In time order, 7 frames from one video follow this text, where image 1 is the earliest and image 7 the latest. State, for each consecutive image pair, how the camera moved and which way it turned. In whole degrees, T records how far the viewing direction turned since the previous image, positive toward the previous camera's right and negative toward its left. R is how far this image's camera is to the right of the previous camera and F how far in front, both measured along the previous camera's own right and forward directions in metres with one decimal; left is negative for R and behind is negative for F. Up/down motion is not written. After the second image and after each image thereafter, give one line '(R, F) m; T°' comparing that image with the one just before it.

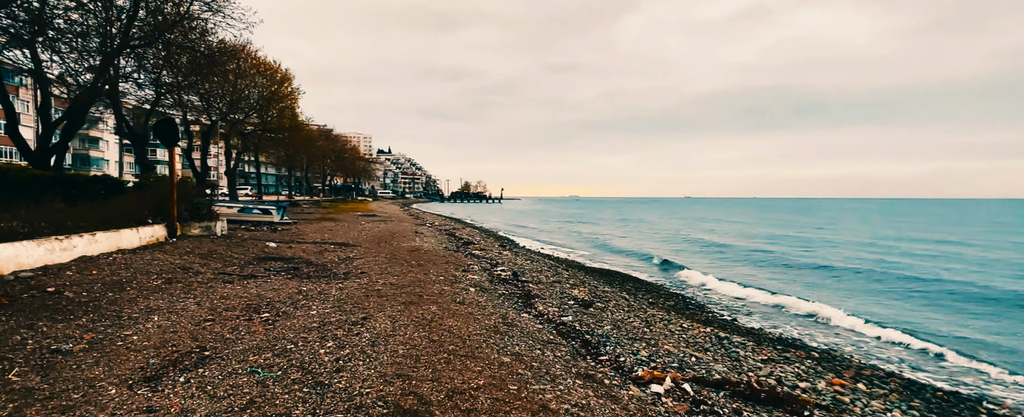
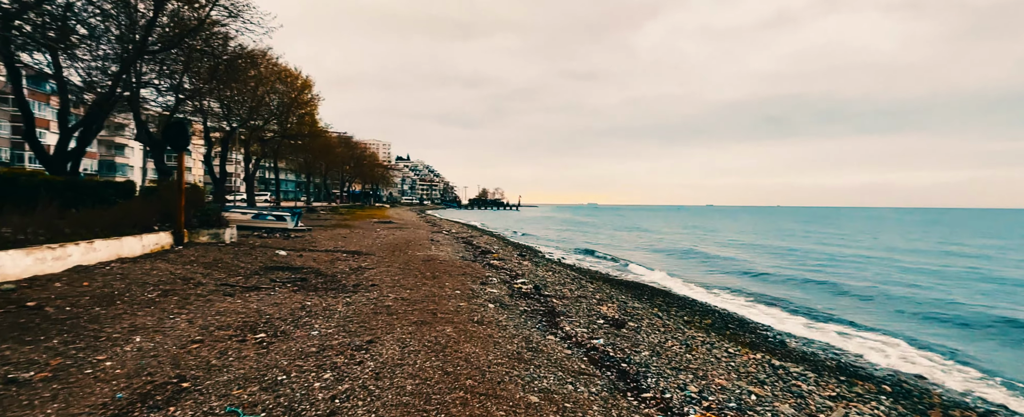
(-0.2, +1.1) m; -2°
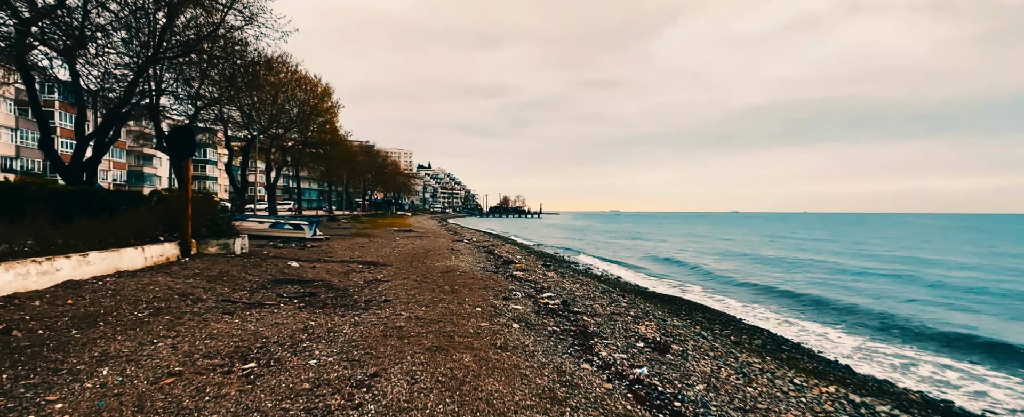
(-0.1, +1.2) m; -3°
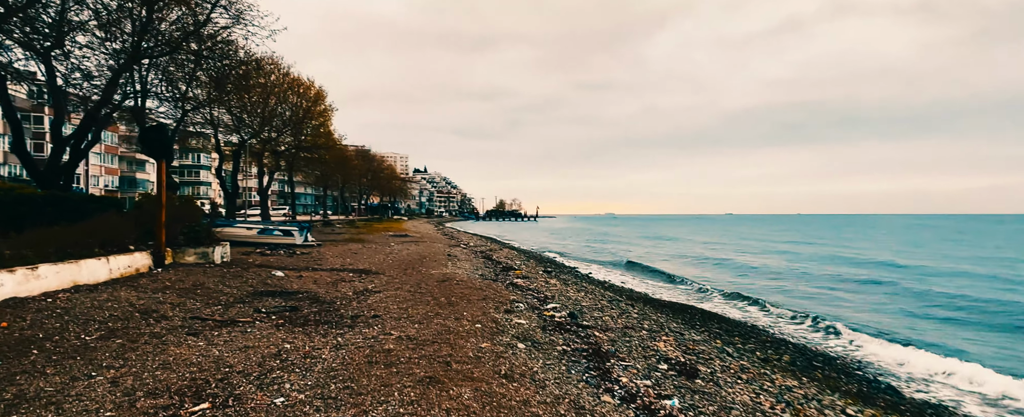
(-0.1, +1.2) m; 0°
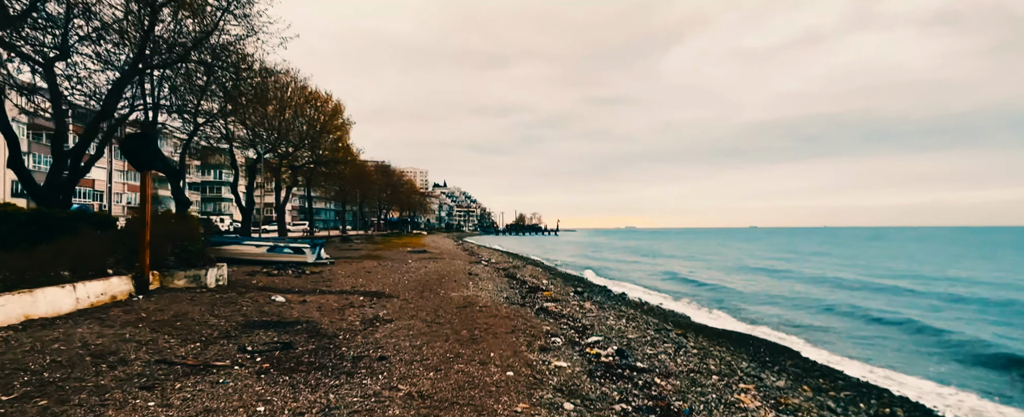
(-0.4, +2.0) m; -2°
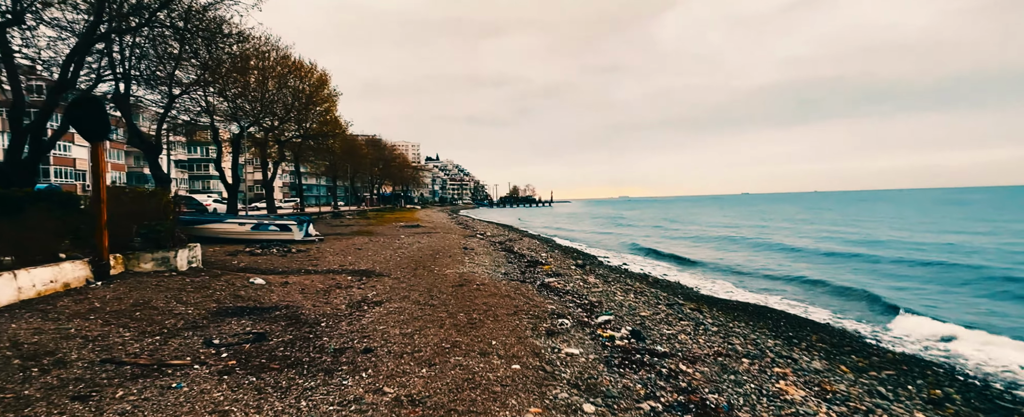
(-0.1, +1.2) m; +1°
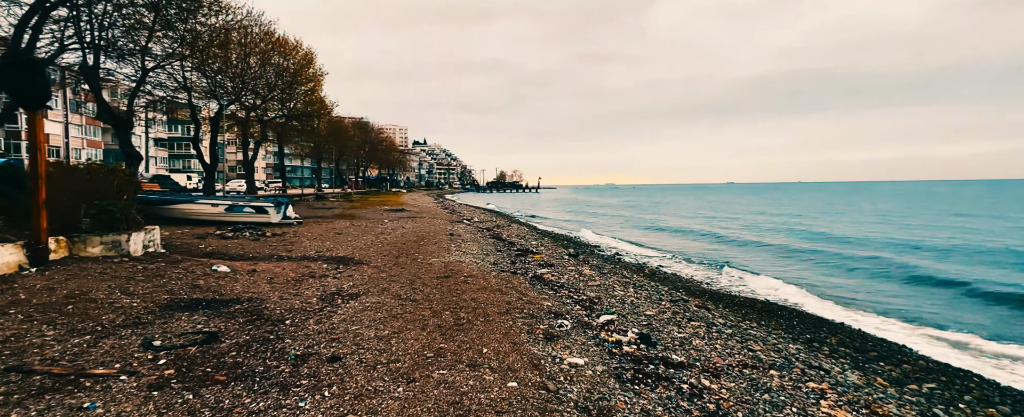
(-0.1, +1.2) m; +1°
